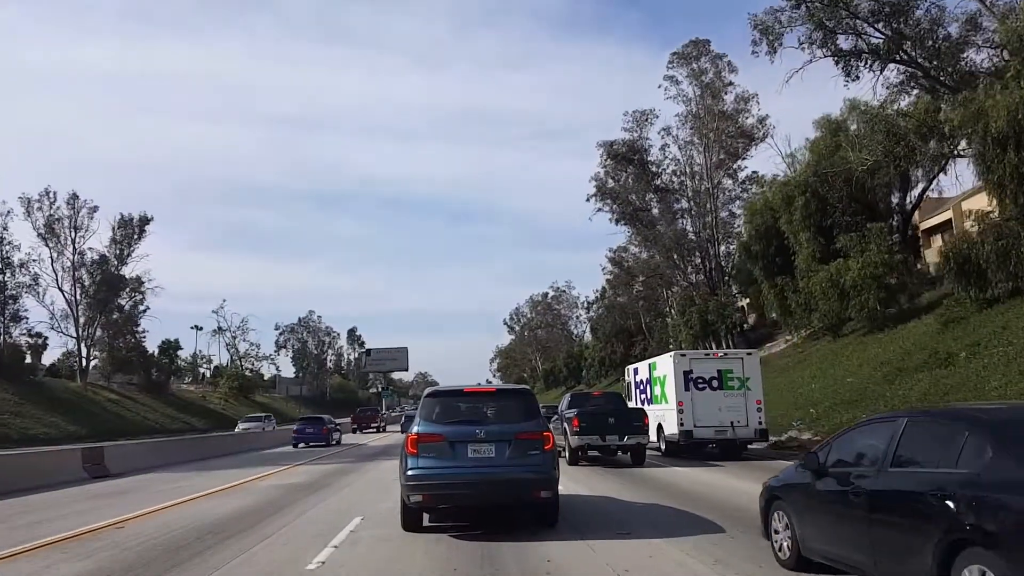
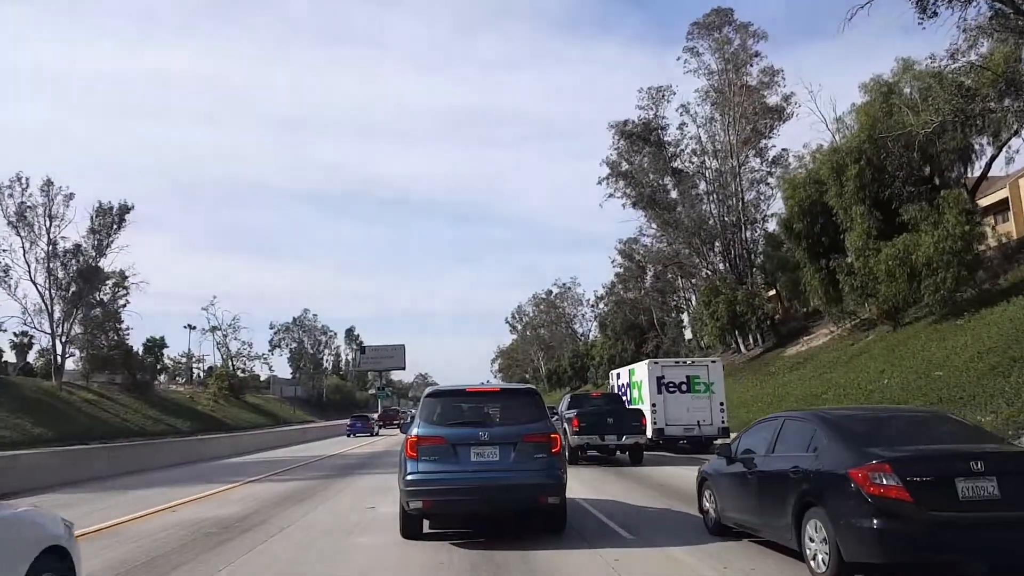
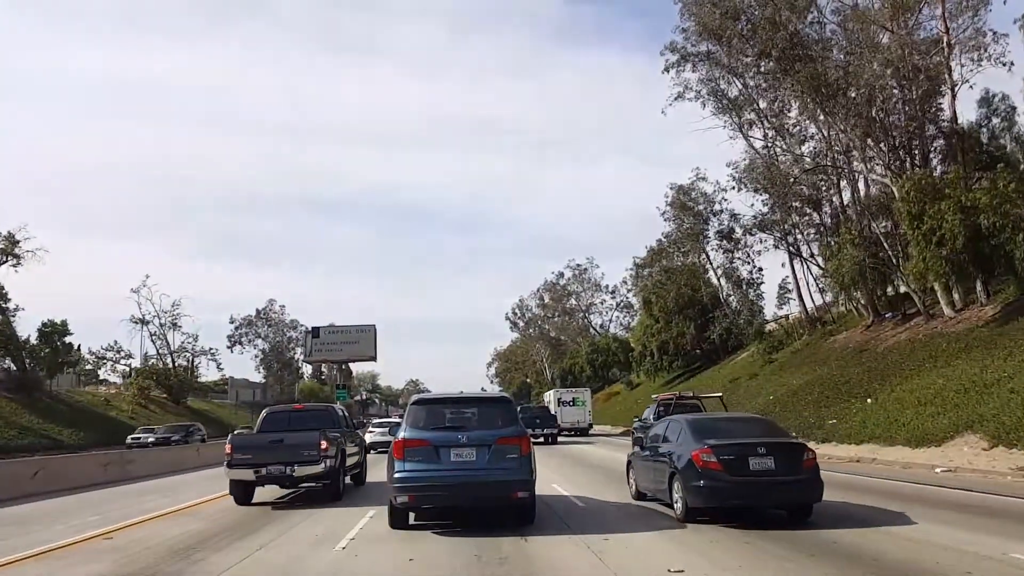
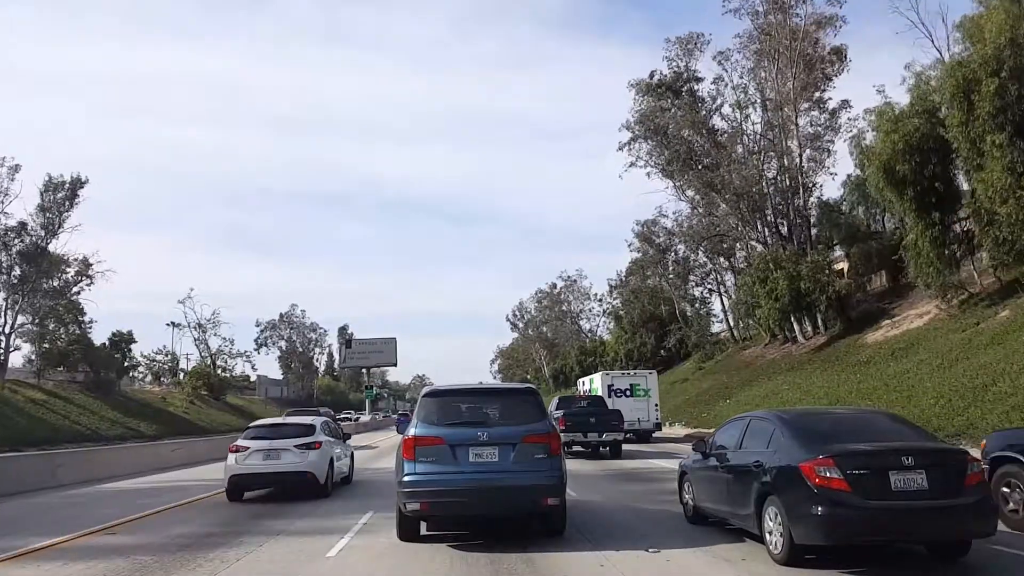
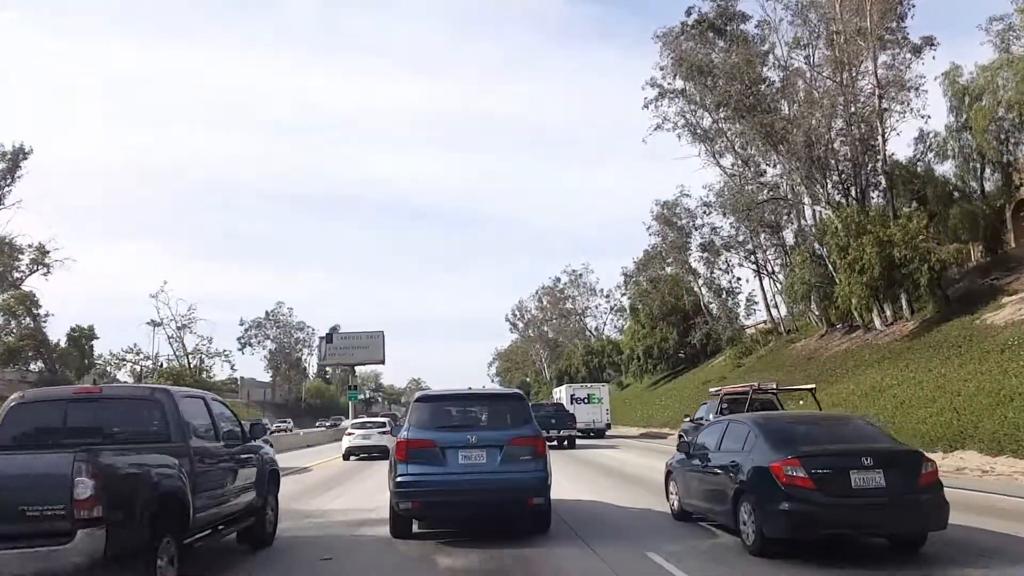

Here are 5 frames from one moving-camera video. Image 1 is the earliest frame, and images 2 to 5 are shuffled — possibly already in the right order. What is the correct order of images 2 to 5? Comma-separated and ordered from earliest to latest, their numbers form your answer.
2, 4, 5, 3
